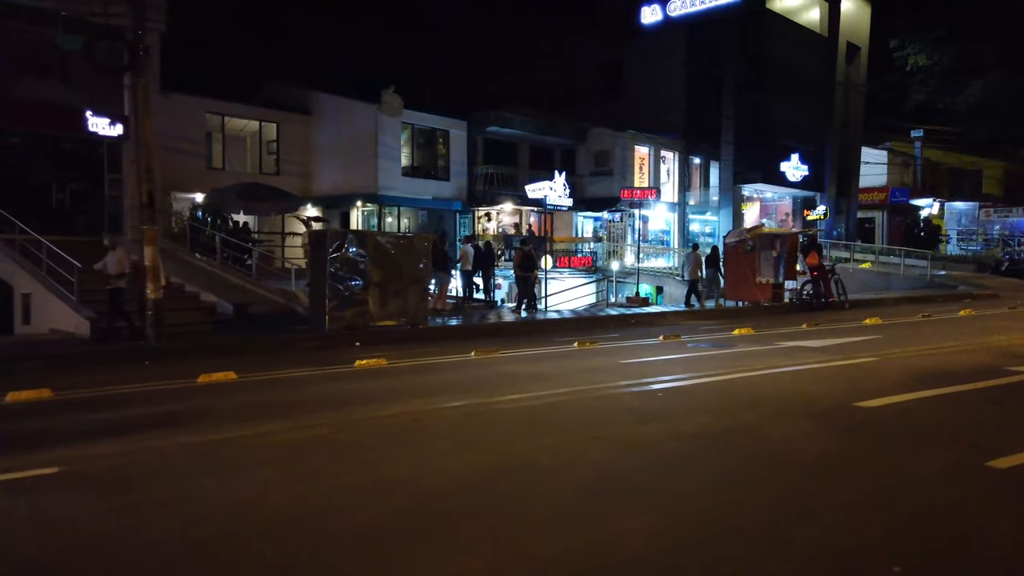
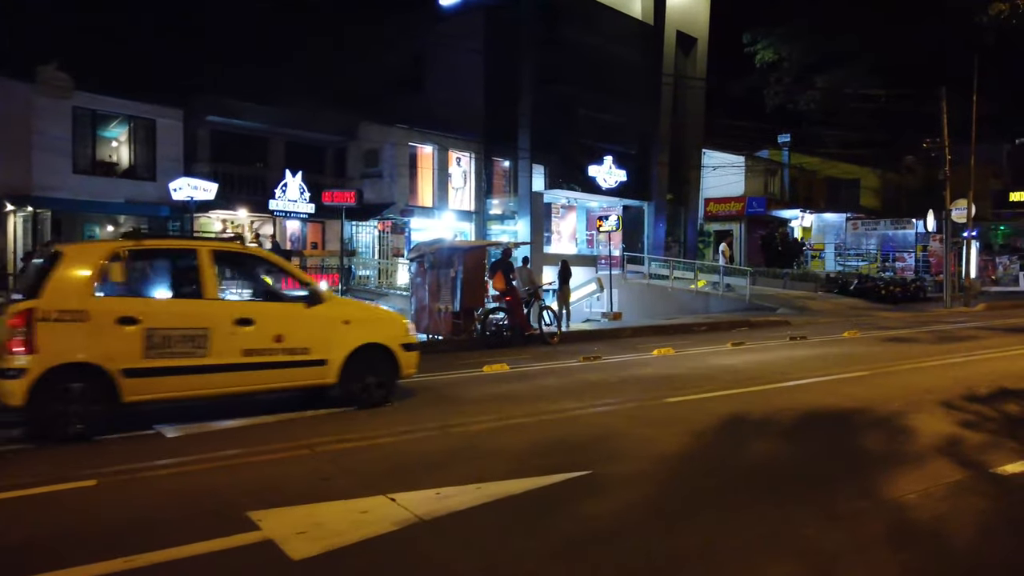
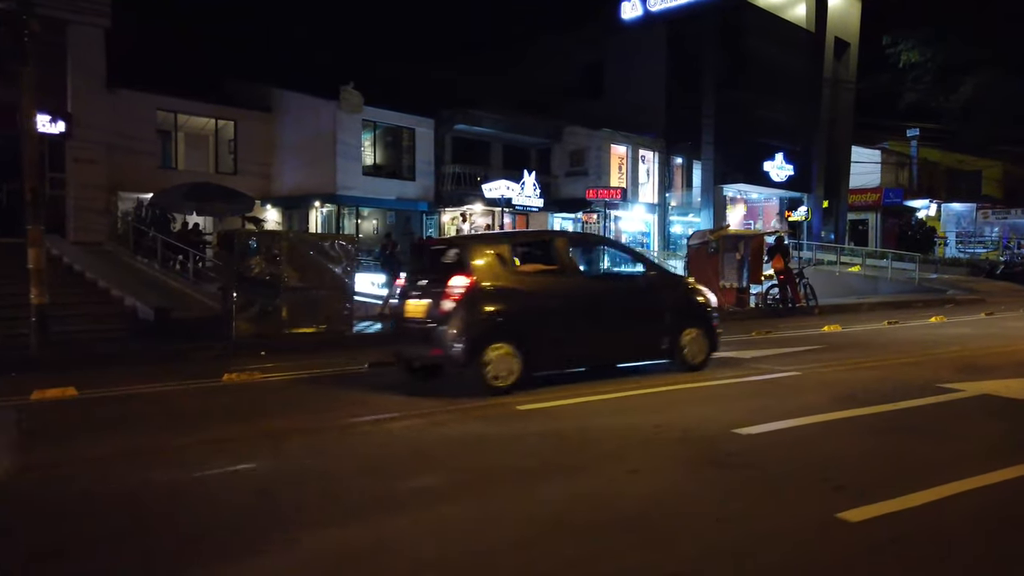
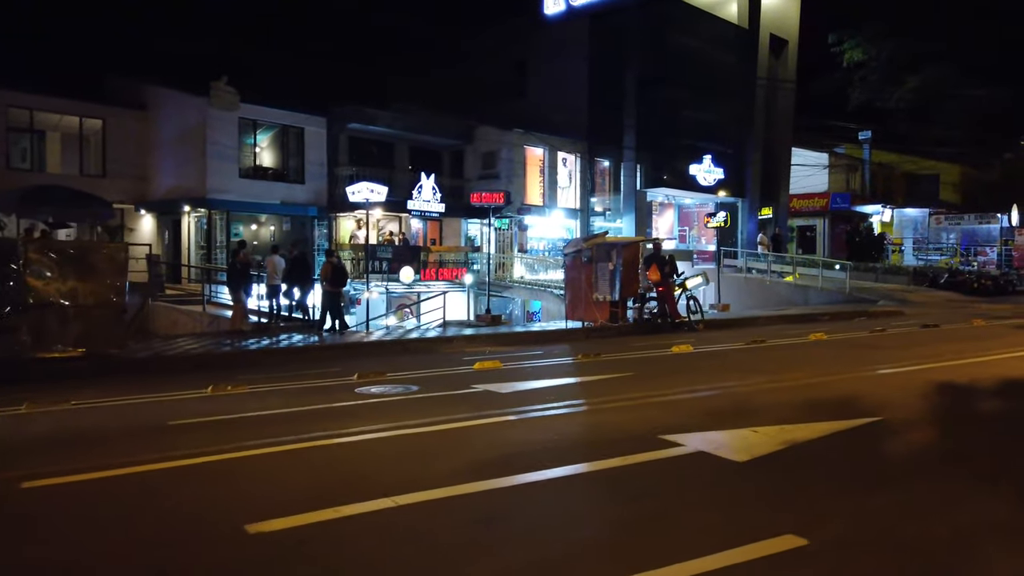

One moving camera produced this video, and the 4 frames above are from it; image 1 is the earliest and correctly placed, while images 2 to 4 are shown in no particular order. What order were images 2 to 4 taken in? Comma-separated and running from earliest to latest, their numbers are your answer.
3, 4, 2
